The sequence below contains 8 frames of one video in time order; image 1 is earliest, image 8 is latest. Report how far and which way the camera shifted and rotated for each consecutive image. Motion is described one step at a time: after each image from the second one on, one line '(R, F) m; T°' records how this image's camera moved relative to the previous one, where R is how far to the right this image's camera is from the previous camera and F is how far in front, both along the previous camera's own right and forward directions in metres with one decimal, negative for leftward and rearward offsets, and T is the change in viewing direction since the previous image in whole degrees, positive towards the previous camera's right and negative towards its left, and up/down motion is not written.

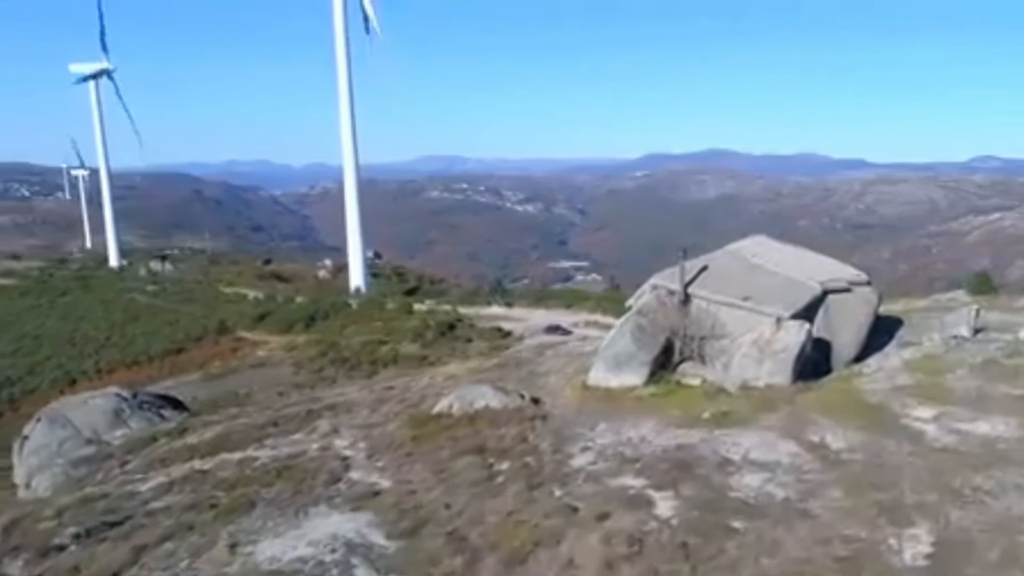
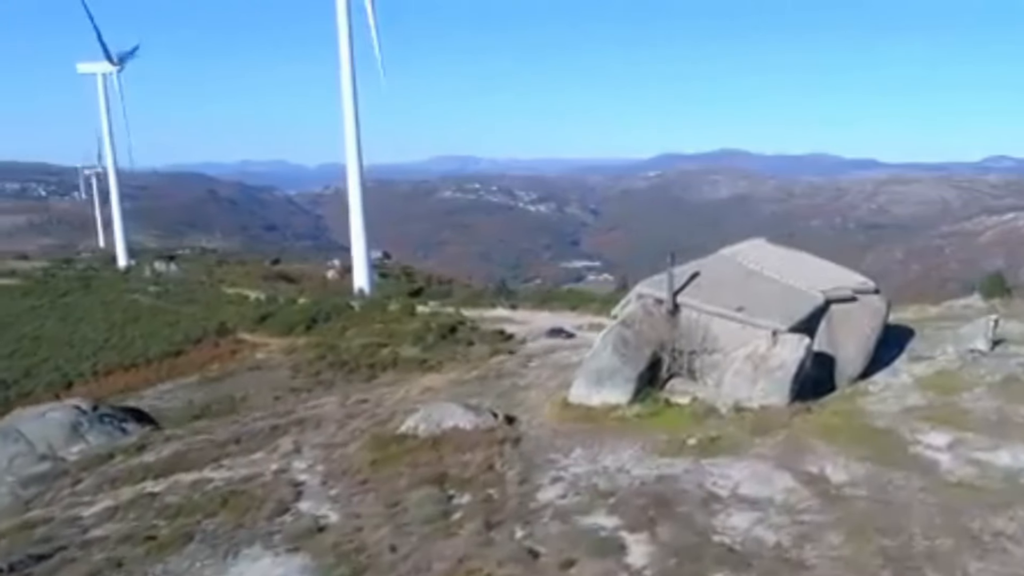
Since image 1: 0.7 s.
(+0.6, +1.9) m; 0°
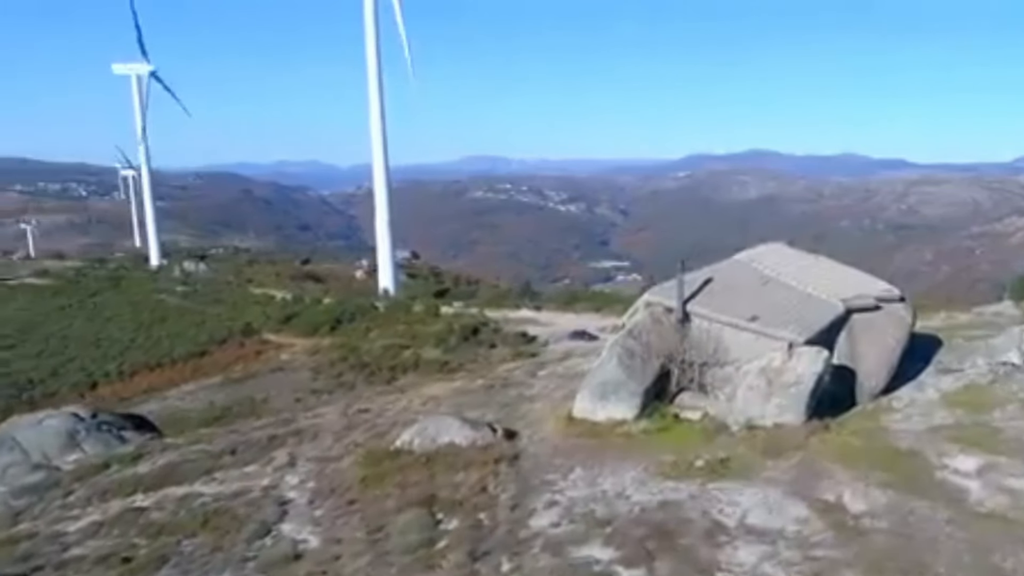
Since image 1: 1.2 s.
(+0.5, +1.1) m; -1°
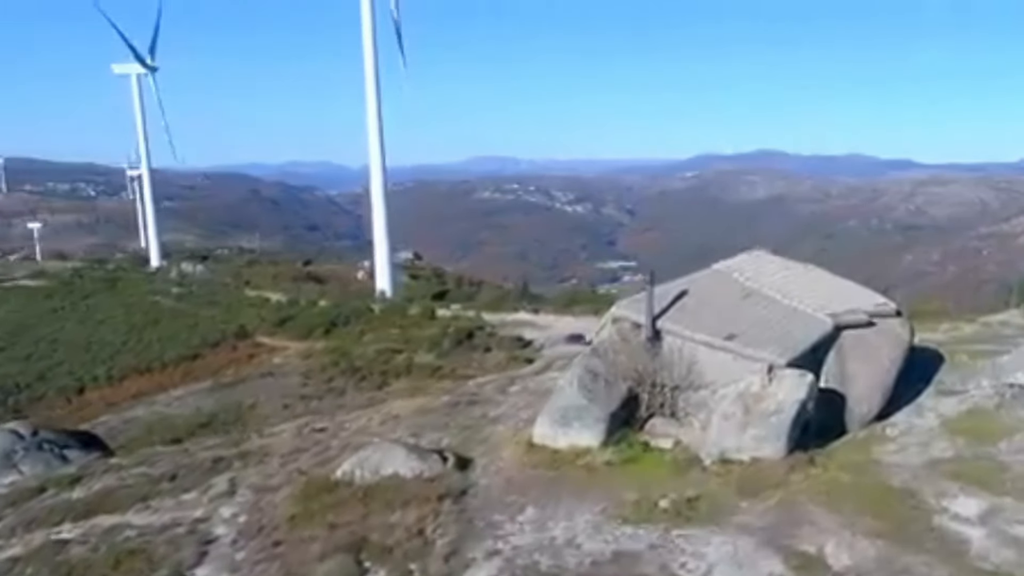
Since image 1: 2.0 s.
(+0.7, +1.8) m; 0°
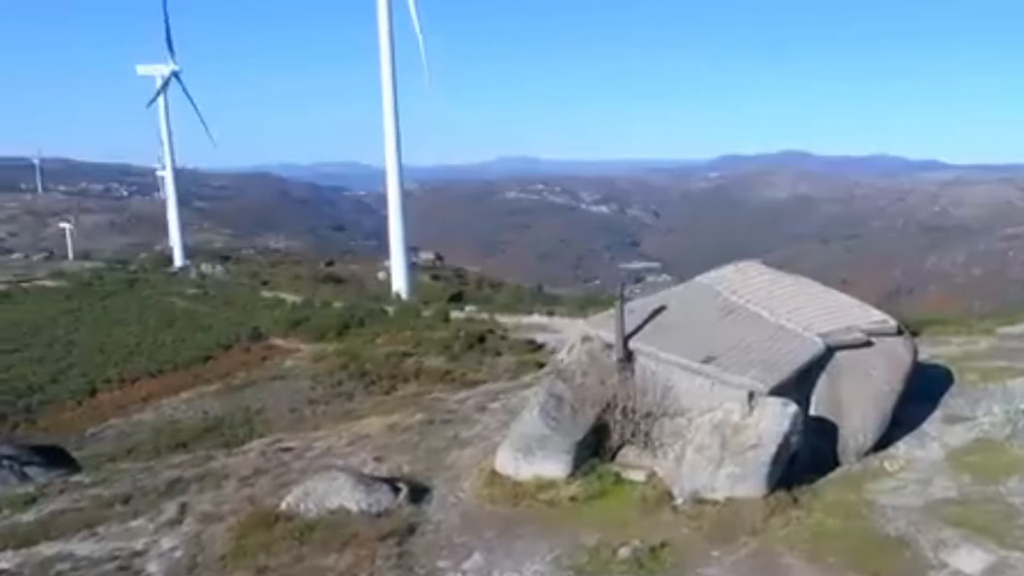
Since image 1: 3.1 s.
(+0.8, +1.5) m; -1°
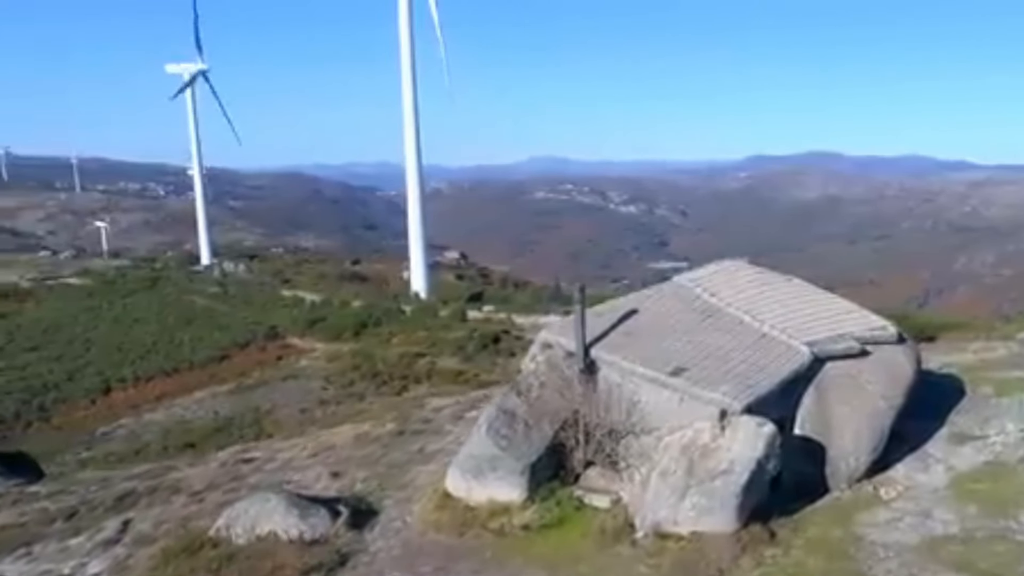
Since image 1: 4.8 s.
(+0.9, +1.6) m; -1°
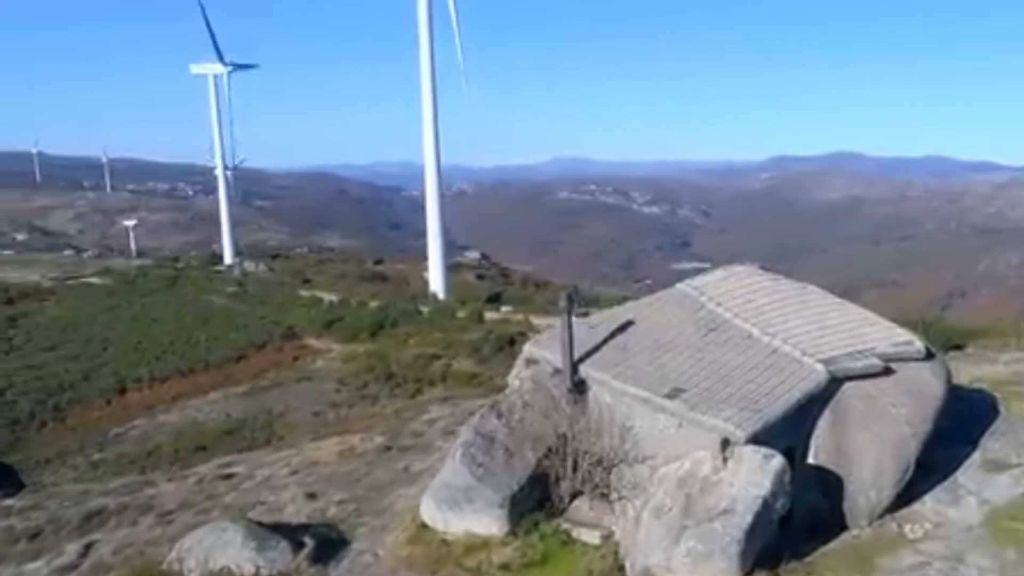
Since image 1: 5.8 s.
(+0.4, +1.3) m; -1°
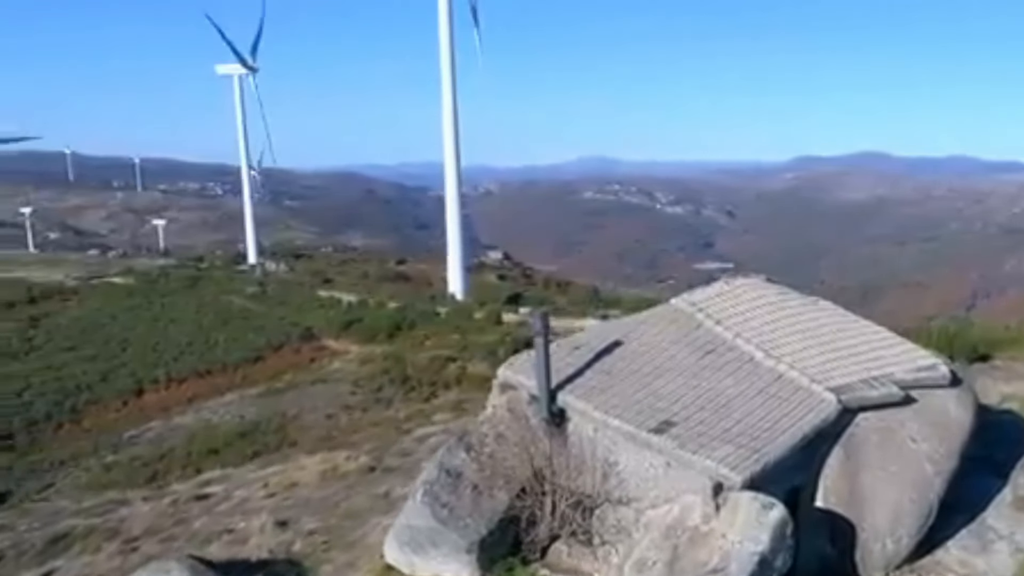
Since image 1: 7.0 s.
(+0.5, +1.2) m; -1°
